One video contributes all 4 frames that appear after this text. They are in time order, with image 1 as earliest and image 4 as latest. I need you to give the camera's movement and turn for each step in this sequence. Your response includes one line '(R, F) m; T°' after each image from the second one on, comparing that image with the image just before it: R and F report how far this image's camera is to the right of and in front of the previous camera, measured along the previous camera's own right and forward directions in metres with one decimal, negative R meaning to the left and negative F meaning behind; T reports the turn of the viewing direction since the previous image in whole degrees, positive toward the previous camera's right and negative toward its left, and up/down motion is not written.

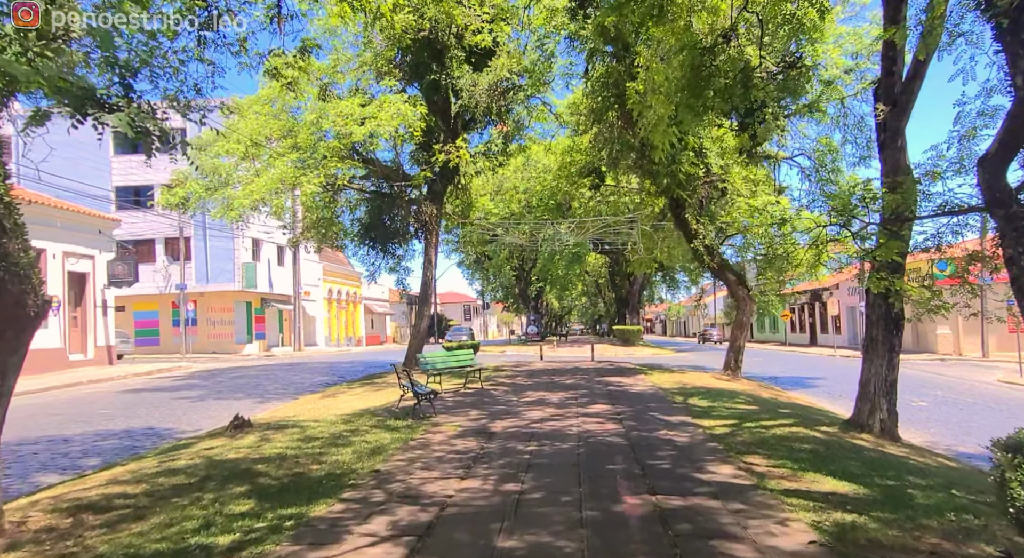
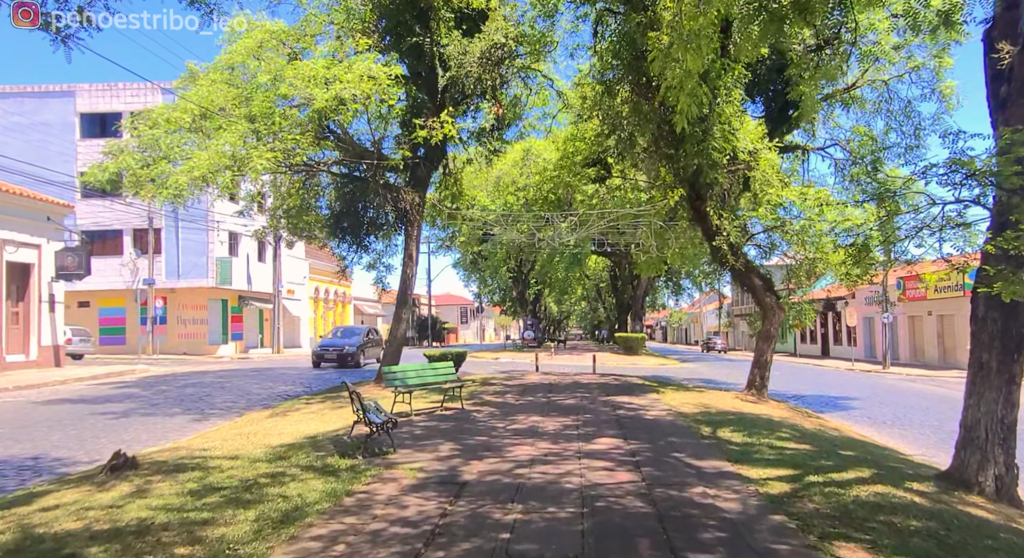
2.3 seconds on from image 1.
(+0.2, +2.1) m; 0°
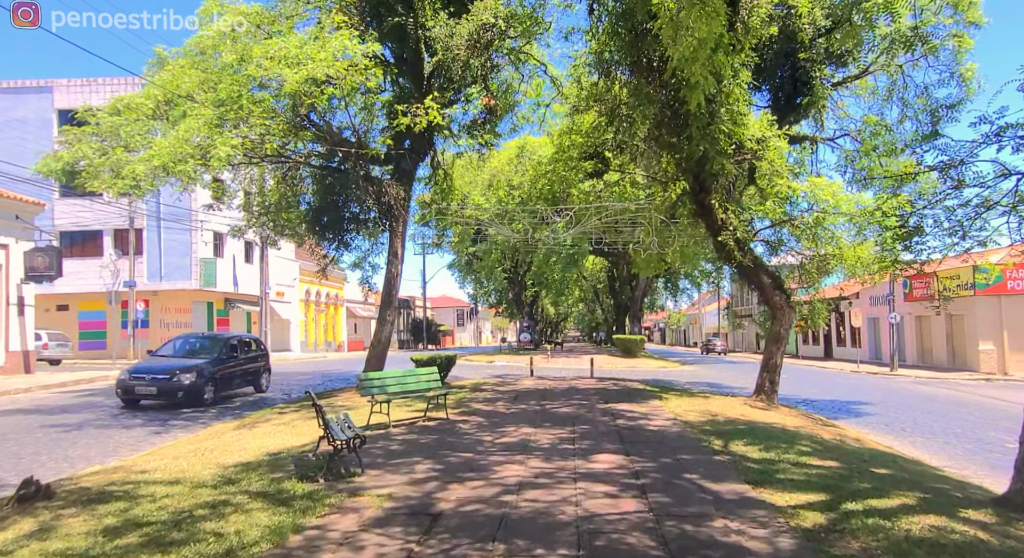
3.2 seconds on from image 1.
(+0.1, +0.9) m; 0°
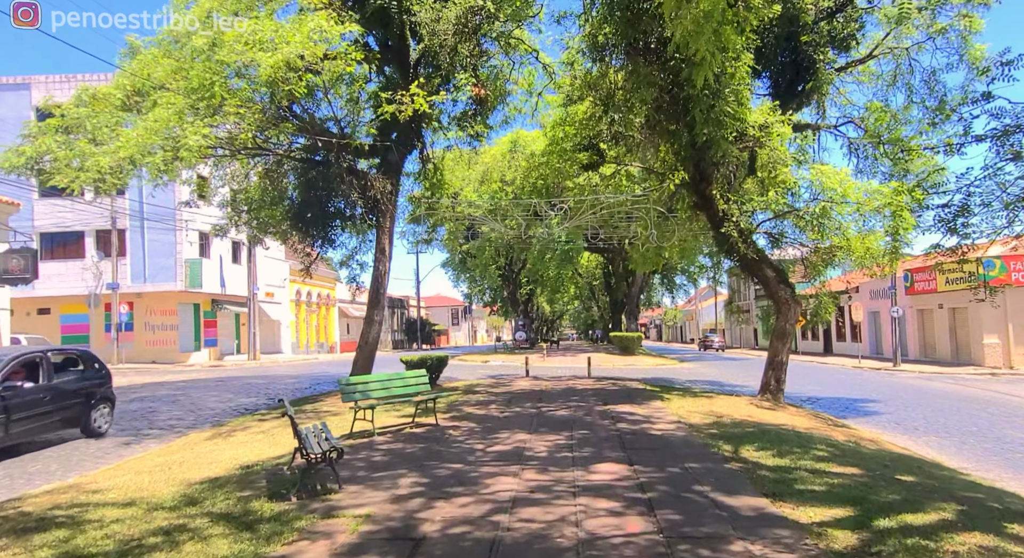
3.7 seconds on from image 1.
(0.0, +0.6) m; 0°
